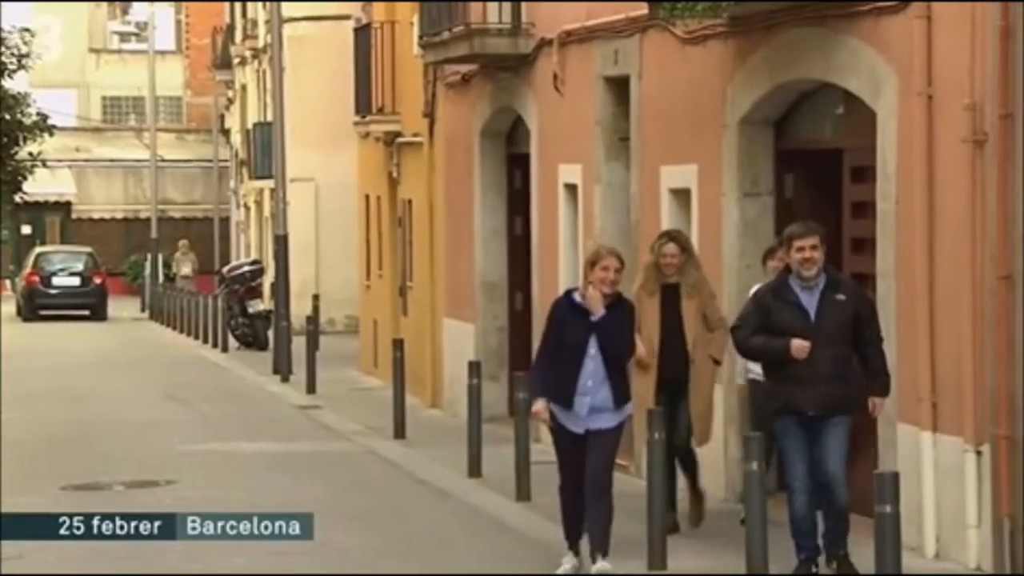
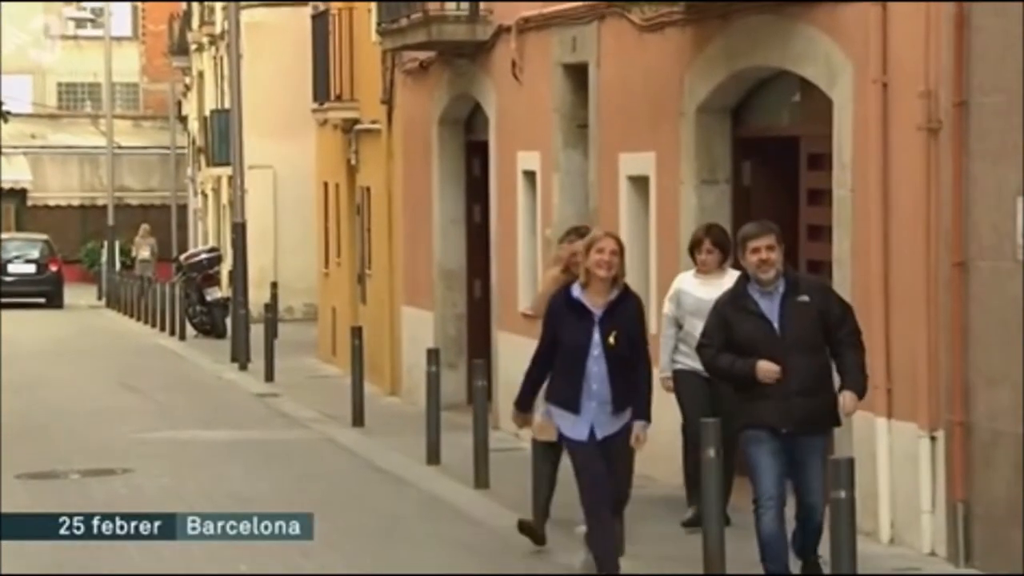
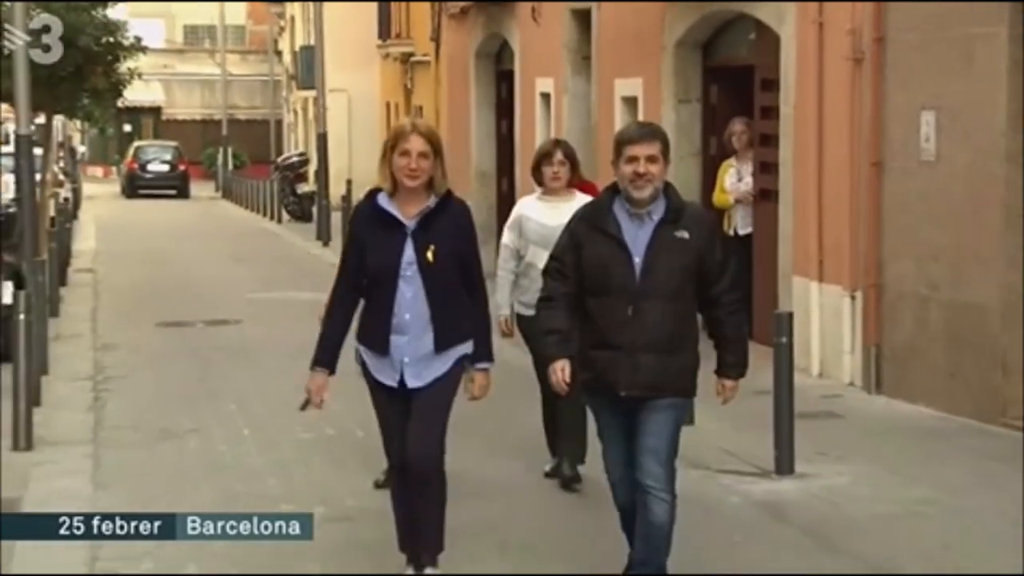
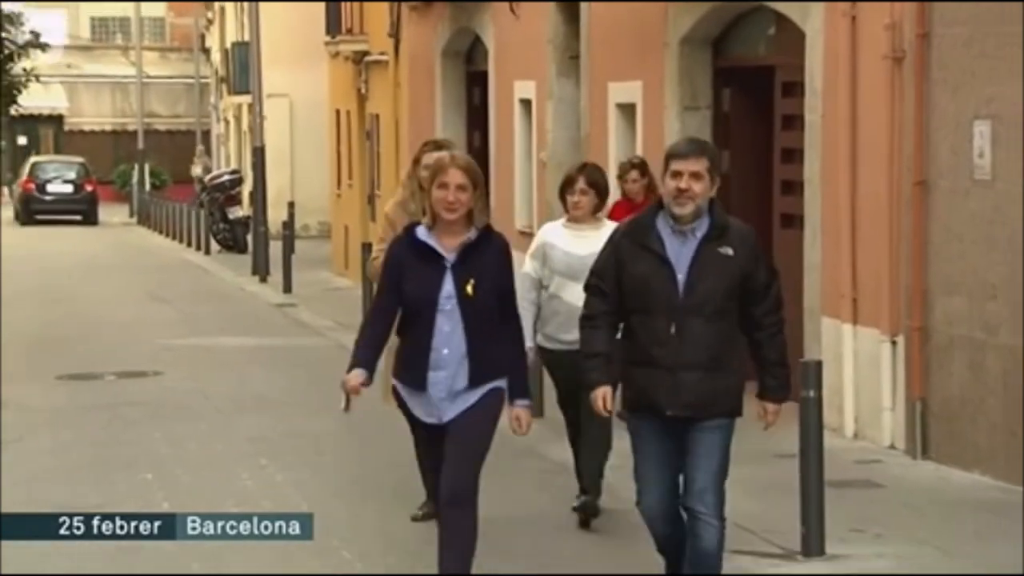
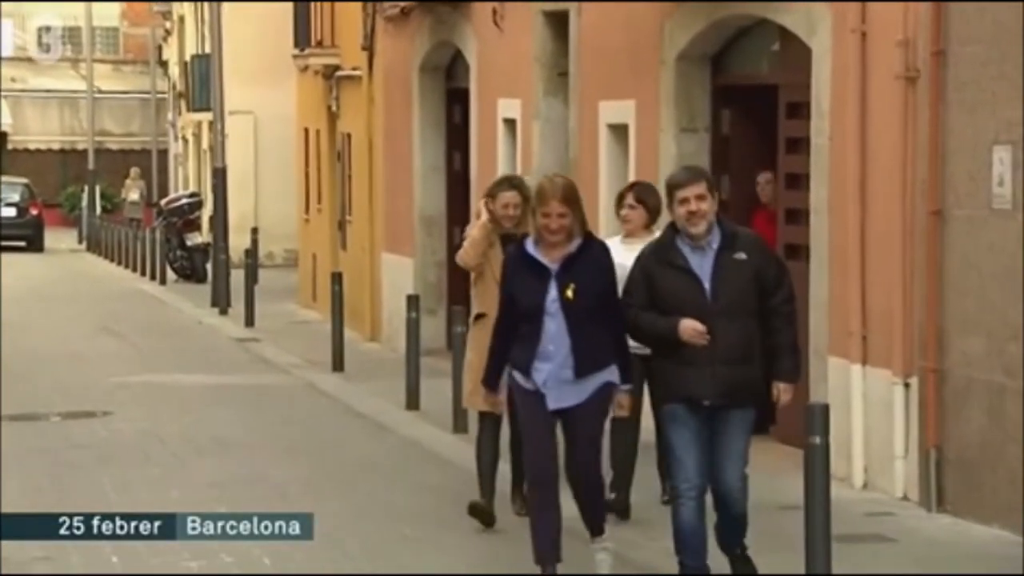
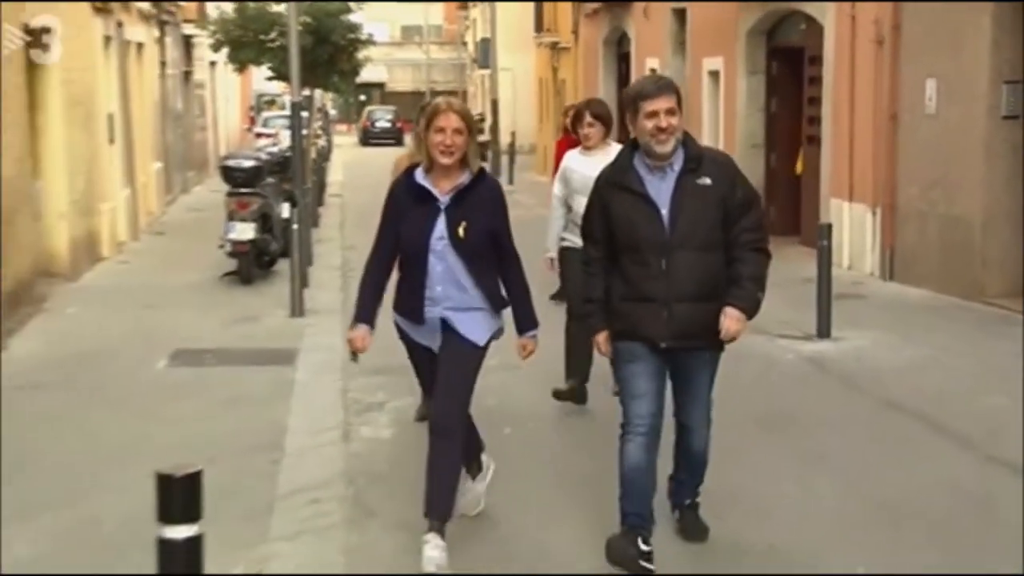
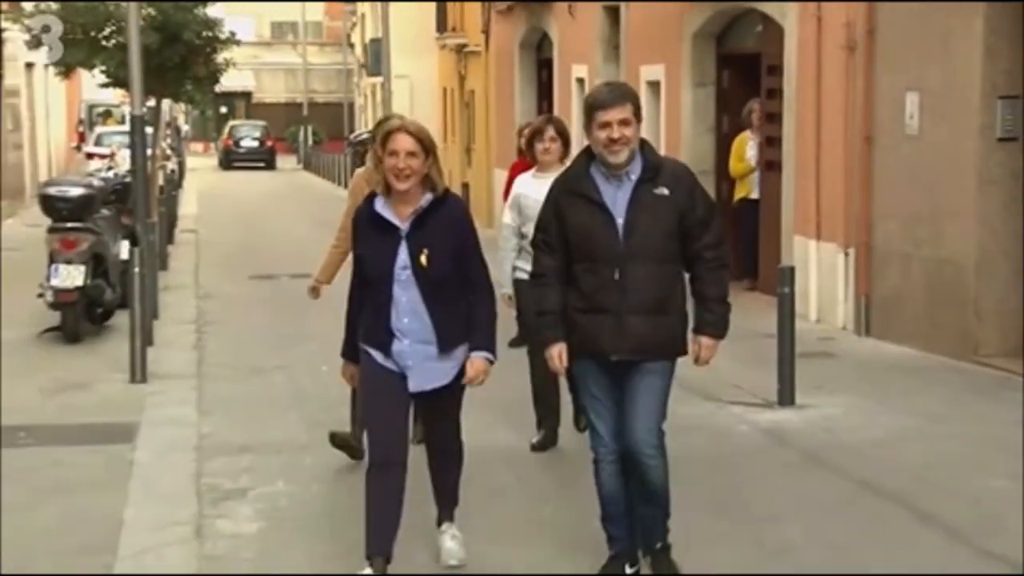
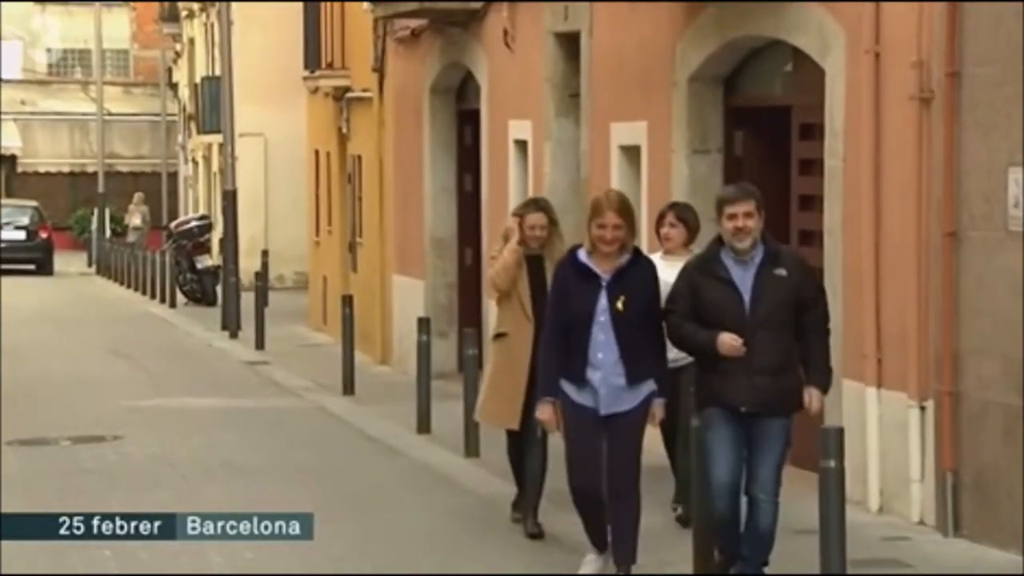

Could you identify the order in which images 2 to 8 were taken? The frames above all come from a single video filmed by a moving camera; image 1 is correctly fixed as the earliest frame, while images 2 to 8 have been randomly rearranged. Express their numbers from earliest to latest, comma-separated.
2, 8, 5, 4, 3, 7, 6
